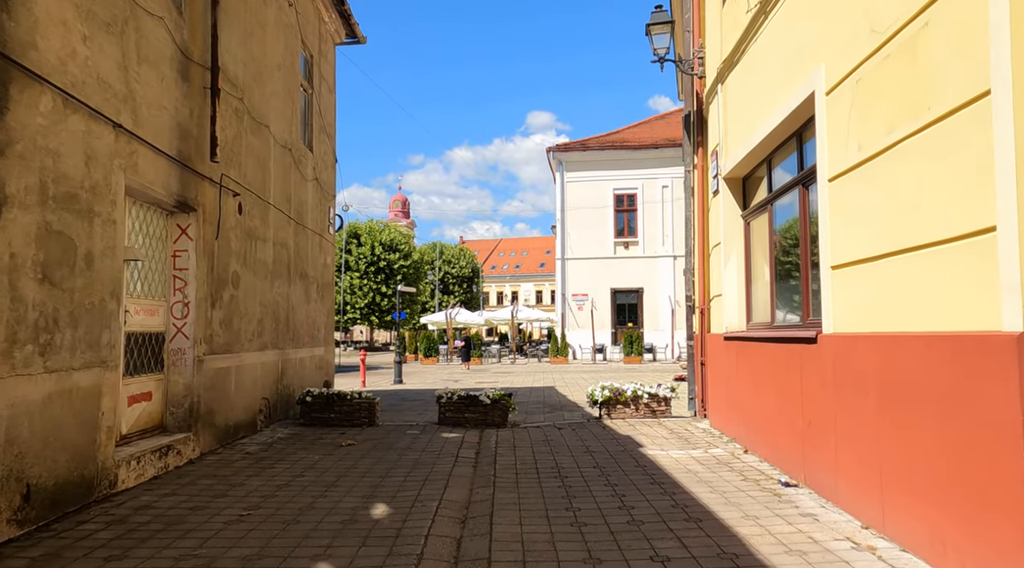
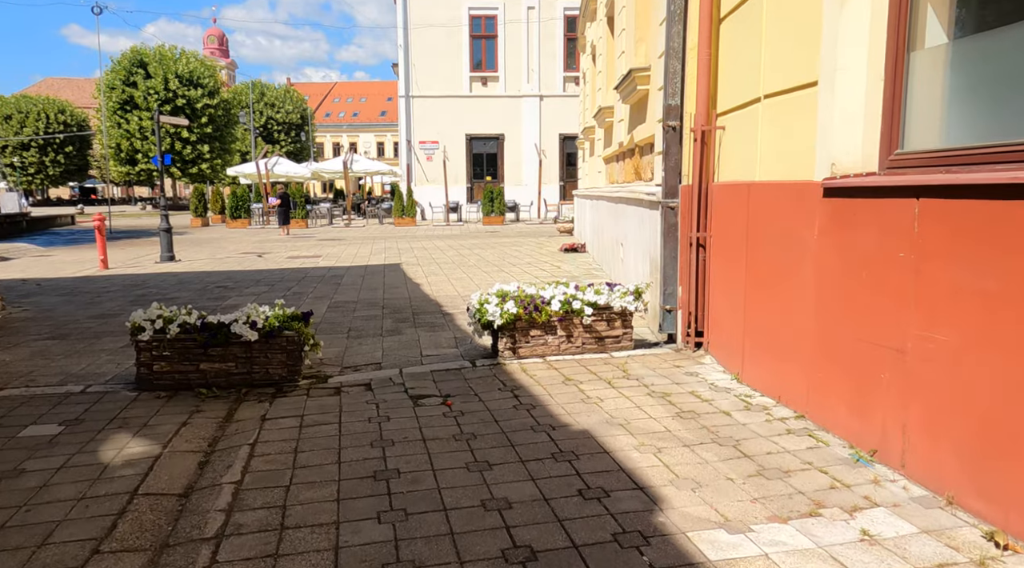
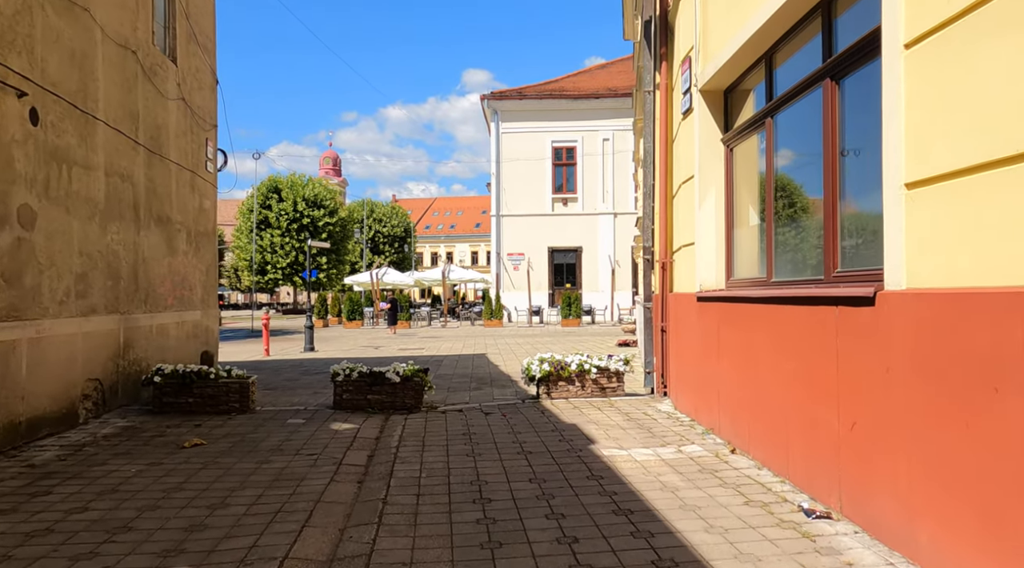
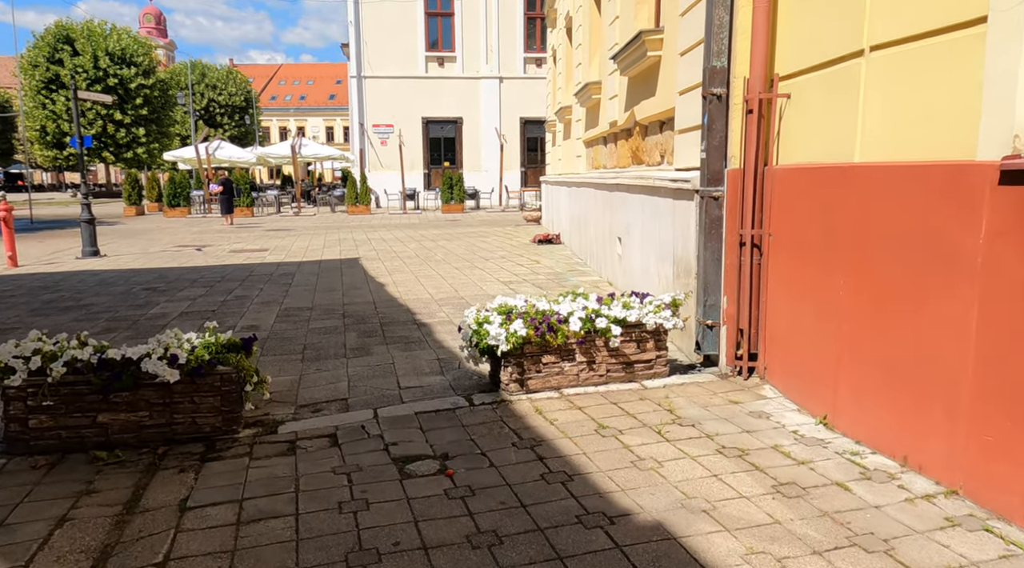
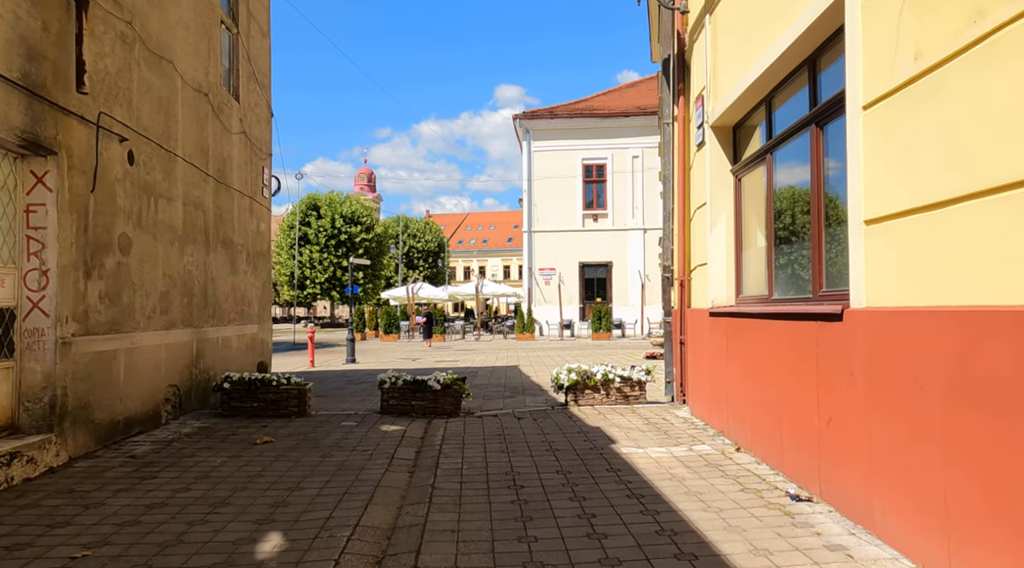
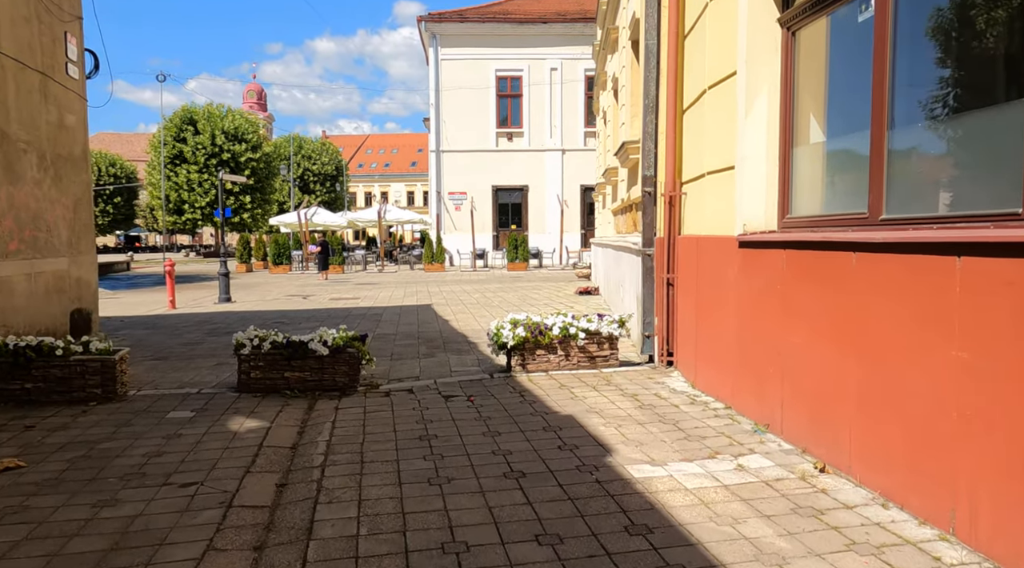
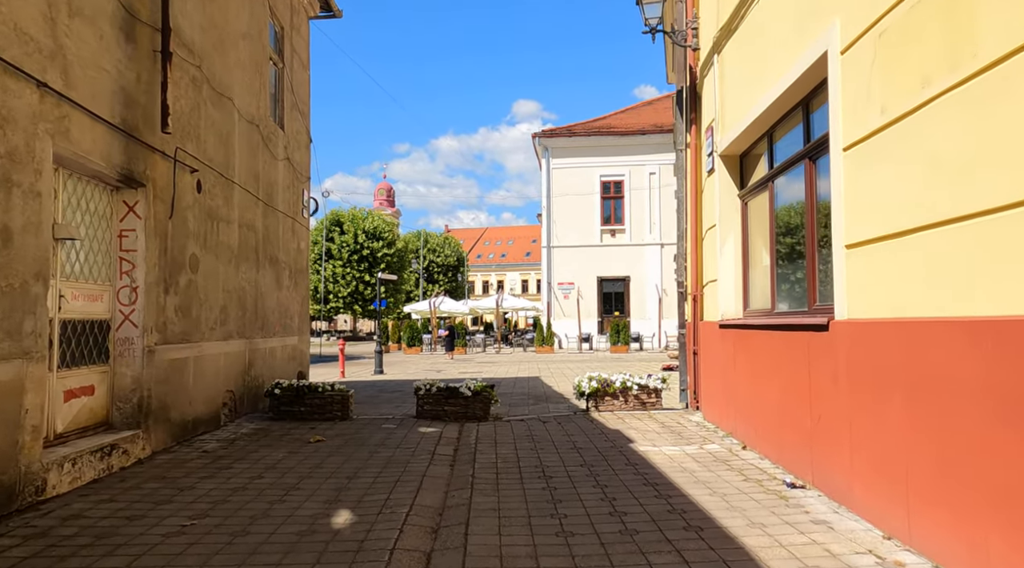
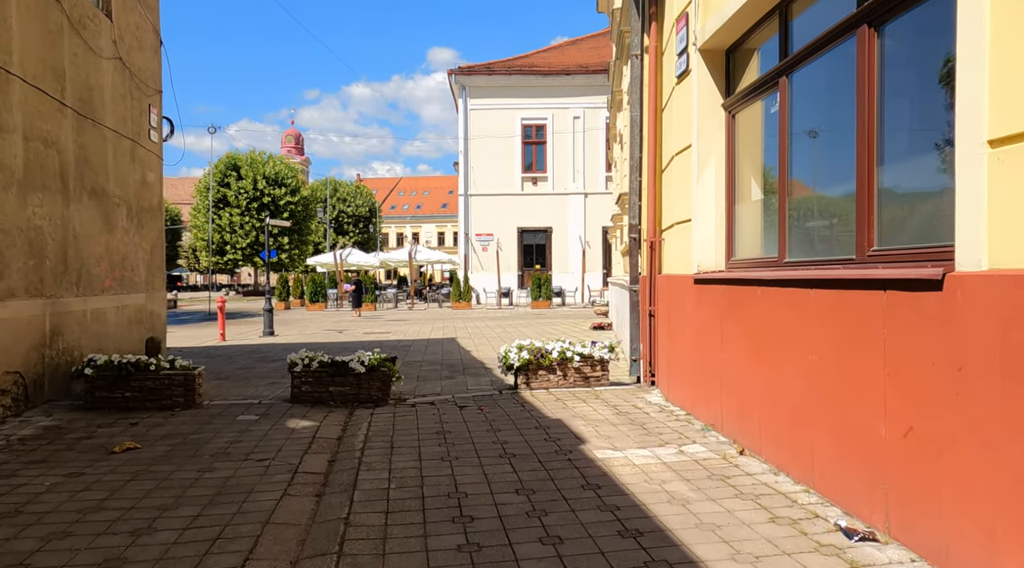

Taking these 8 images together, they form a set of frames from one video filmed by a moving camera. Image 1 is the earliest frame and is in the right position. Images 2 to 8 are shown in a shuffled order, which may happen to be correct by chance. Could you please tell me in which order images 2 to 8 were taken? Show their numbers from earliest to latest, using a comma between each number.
7, 5, 3, 8, 6, 2, 4
